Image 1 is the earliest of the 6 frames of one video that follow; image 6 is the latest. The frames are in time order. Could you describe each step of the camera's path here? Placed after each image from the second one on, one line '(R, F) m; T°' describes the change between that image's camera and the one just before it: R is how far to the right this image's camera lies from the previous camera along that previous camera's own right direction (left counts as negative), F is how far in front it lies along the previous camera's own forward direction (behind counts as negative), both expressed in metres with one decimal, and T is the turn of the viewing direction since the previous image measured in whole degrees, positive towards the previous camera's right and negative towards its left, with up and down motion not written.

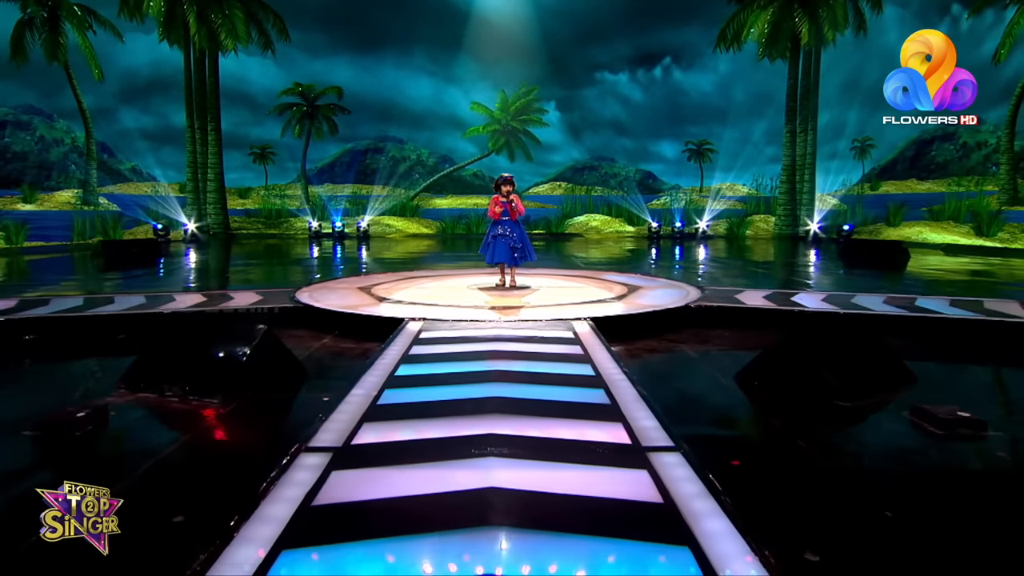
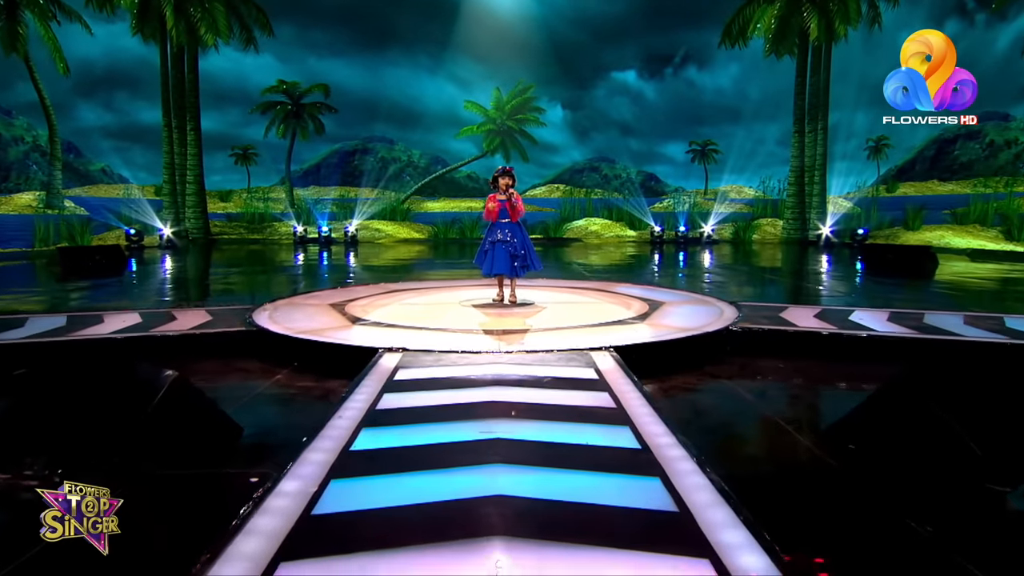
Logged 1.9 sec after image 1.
(0.0, +0.6) m; +1°
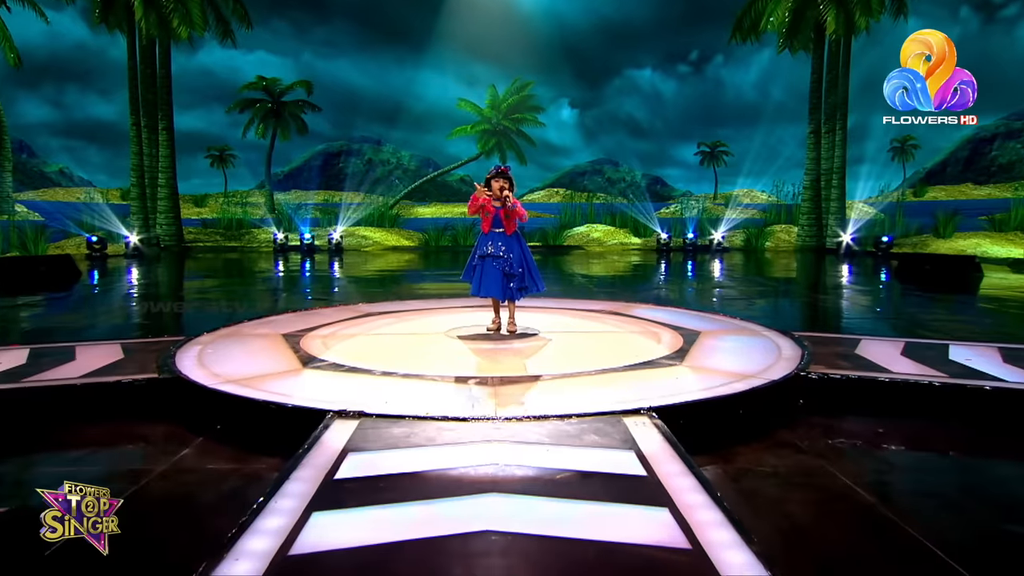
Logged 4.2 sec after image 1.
(0.0, +0.8) m; 0°
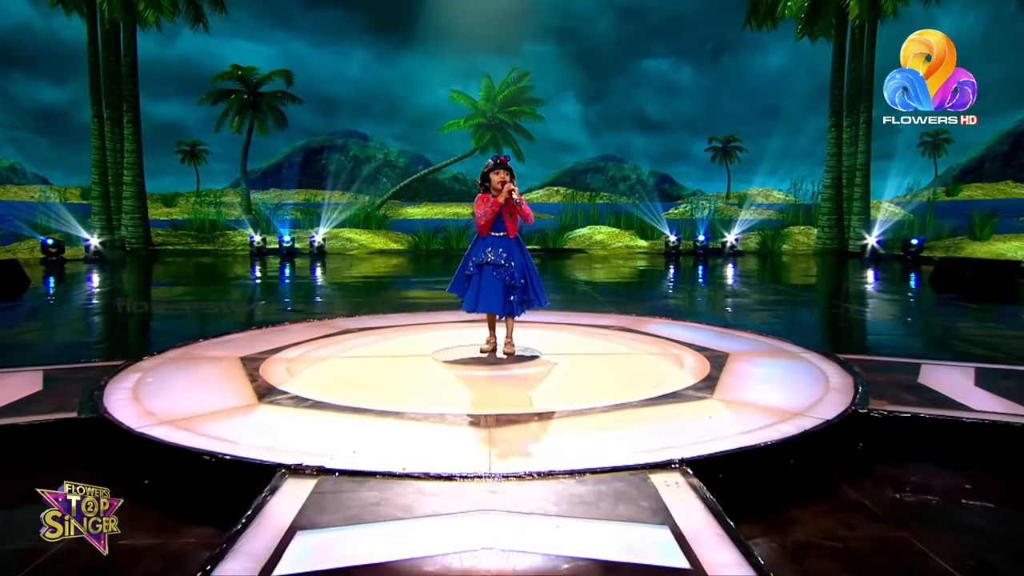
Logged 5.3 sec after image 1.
(0.0, +0.8) m; 0°
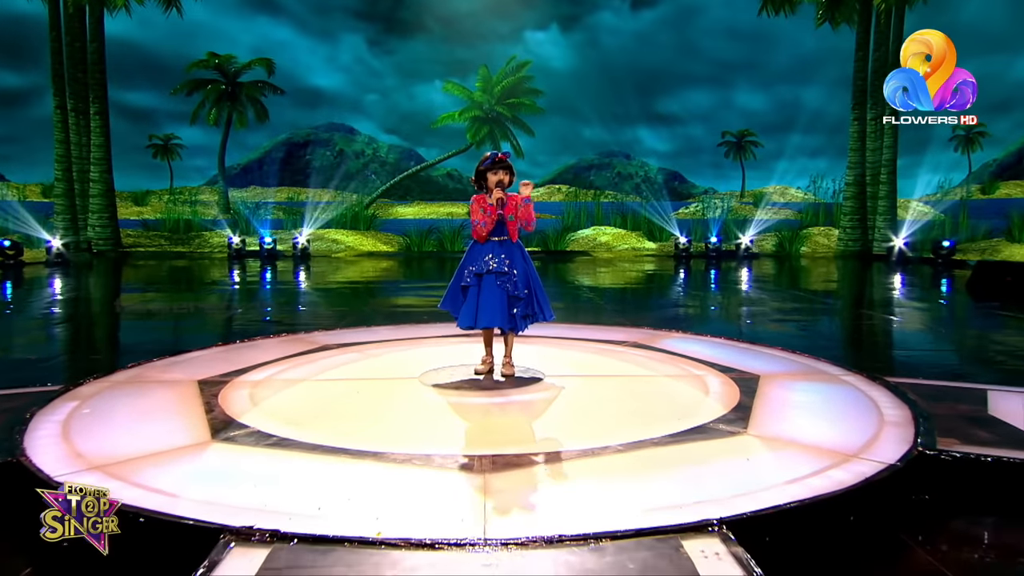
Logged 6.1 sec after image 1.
(0.0, +0.7) m; 0°
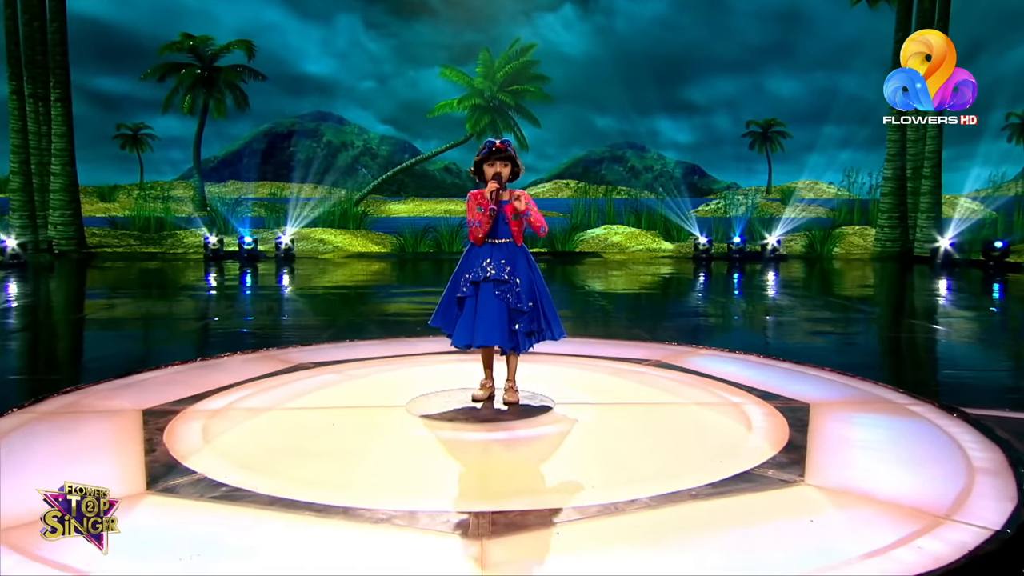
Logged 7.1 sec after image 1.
(0.0, +0.8) m; 0°
